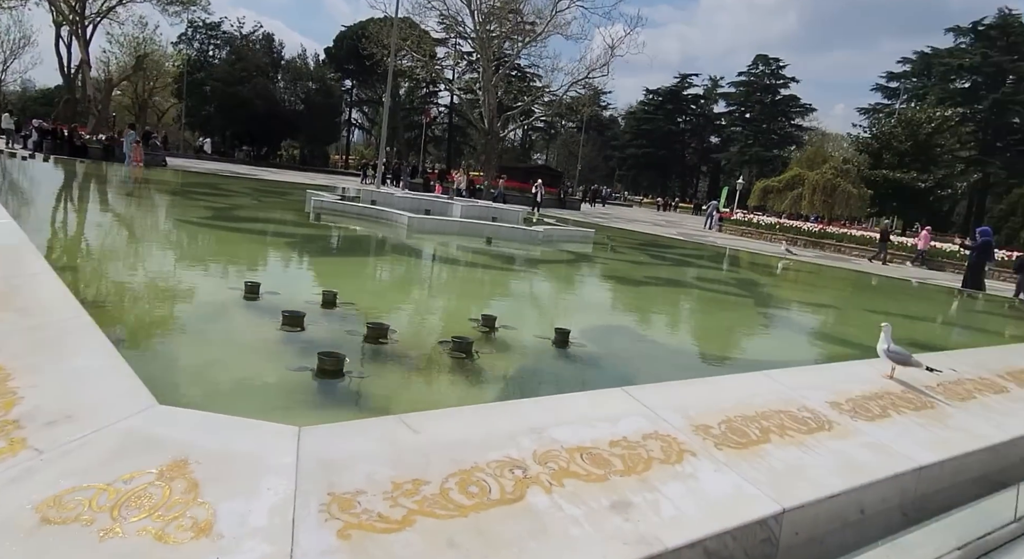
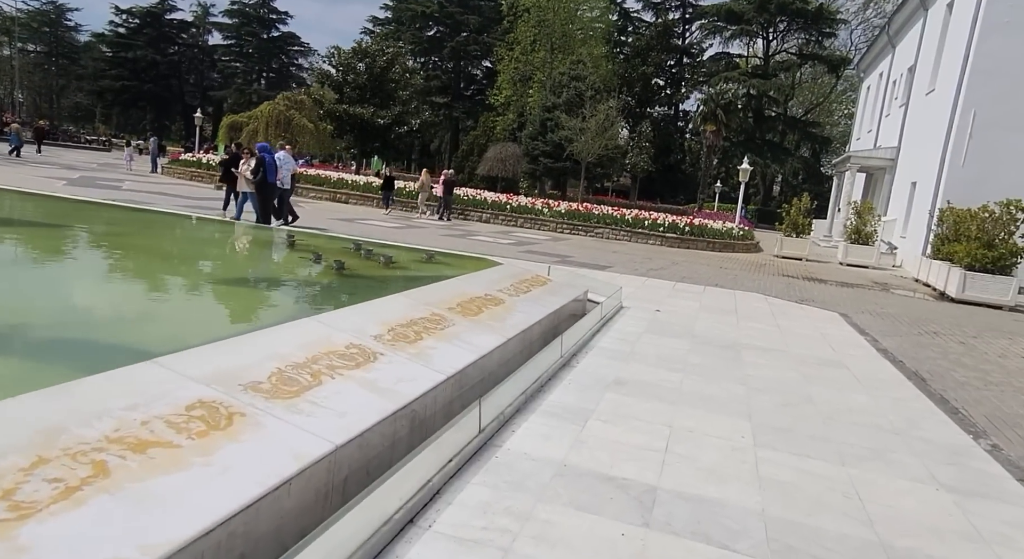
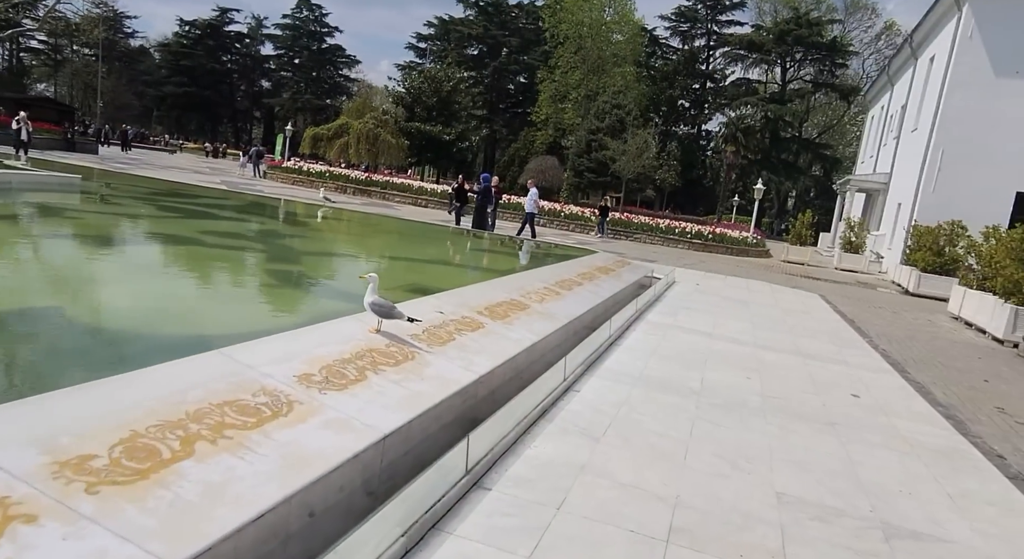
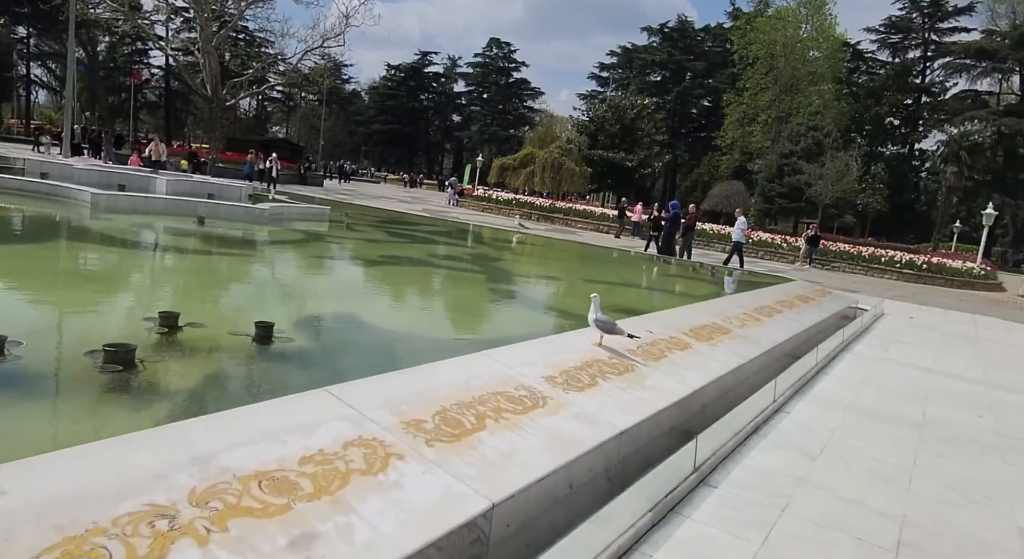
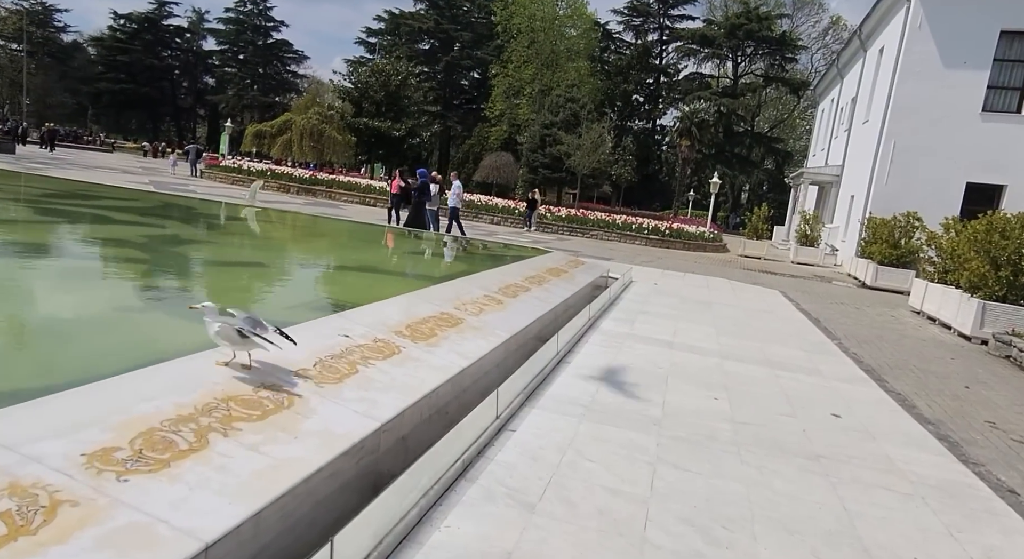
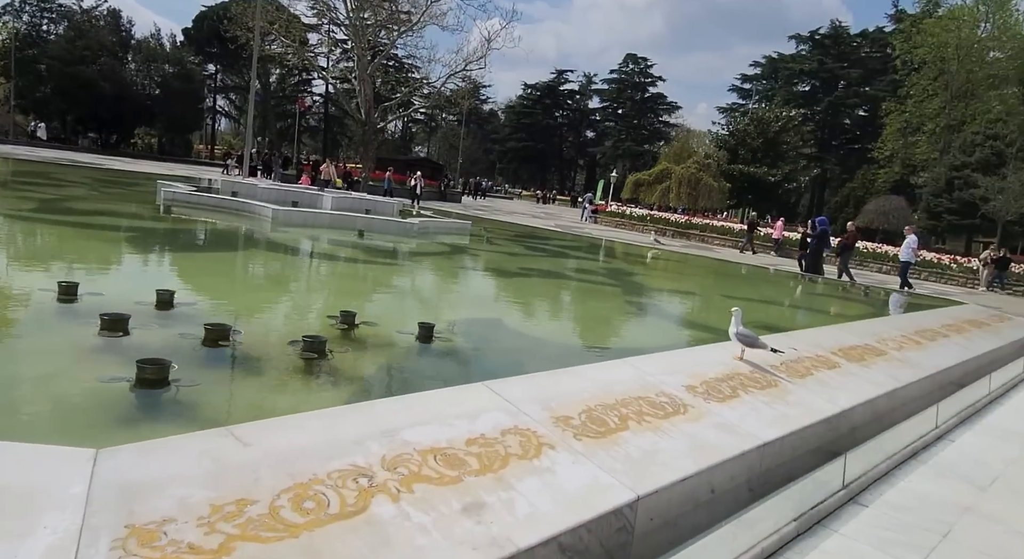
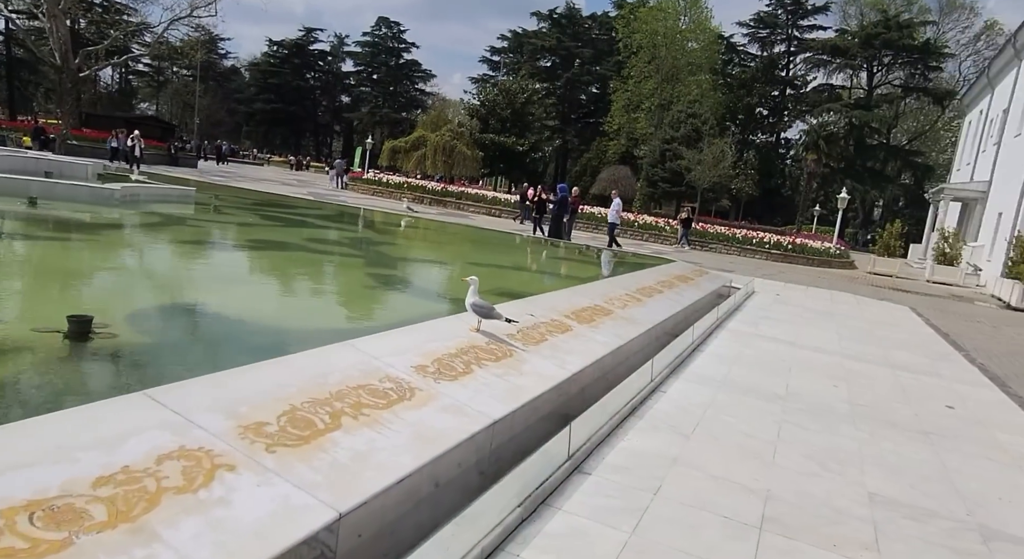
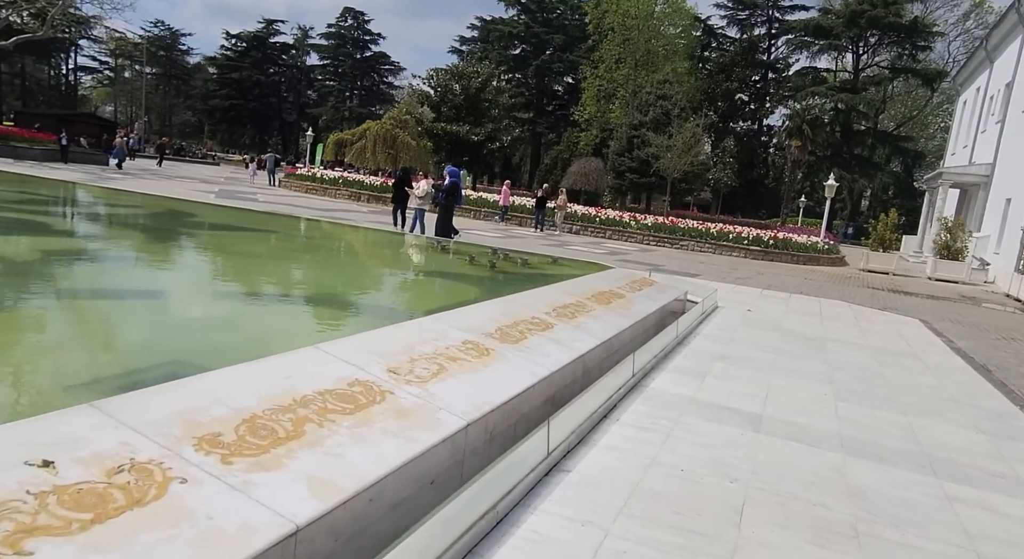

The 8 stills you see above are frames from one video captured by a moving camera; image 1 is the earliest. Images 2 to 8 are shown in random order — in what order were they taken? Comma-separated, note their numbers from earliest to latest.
6, 4, 7, 3, 5, 8, 2
